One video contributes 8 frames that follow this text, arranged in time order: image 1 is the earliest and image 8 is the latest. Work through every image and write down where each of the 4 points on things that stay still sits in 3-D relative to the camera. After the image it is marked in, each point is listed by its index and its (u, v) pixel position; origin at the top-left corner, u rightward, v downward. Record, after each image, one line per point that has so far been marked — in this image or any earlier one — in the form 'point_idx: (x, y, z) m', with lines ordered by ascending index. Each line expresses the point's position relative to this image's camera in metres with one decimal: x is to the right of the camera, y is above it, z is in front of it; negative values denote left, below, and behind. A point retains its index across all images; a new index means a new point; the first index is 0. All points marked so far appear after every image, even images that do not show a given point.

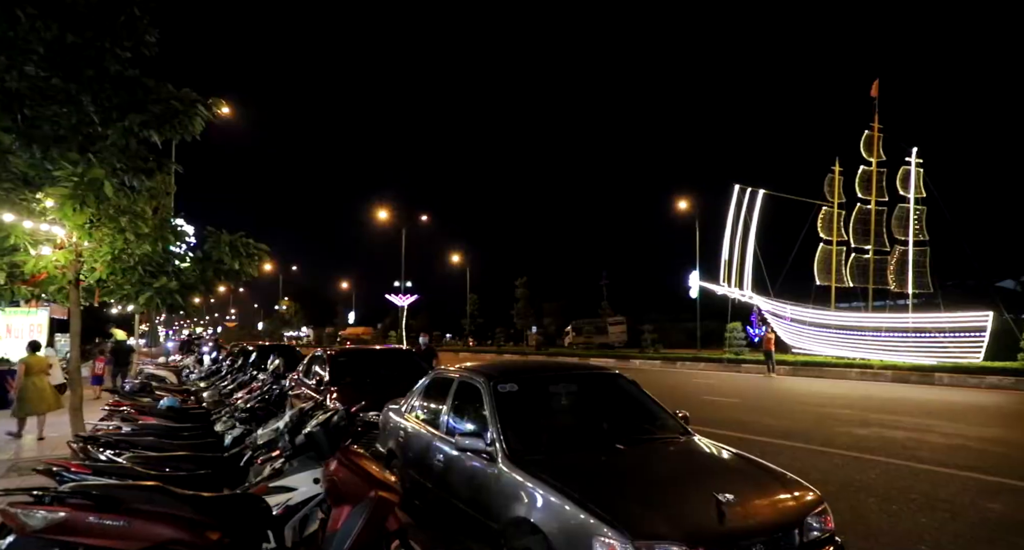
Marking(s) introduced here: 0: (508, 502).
0: (0.0, -1.3, +3.6) m
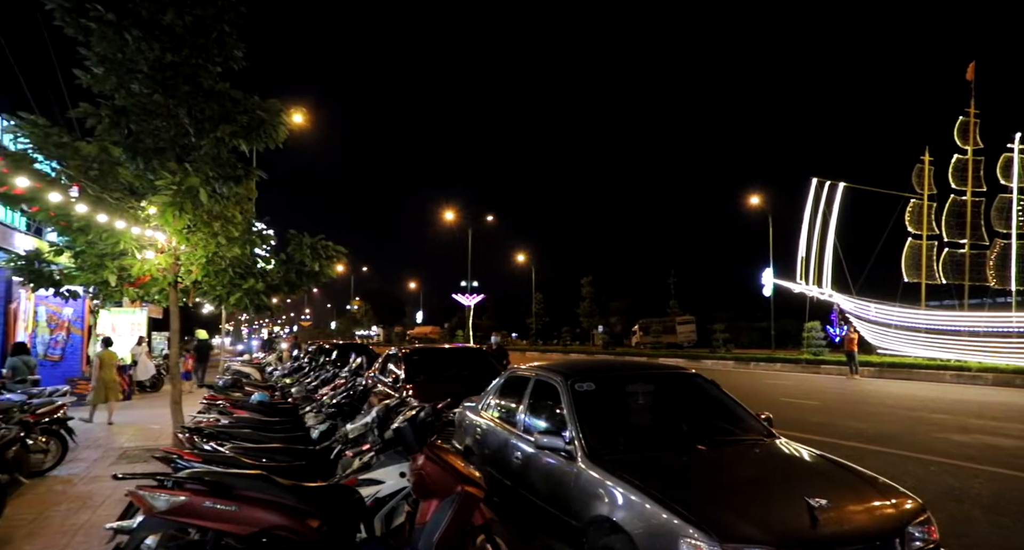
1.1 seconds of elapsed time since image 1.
0: (+0.4, -1.3, +3.7) m
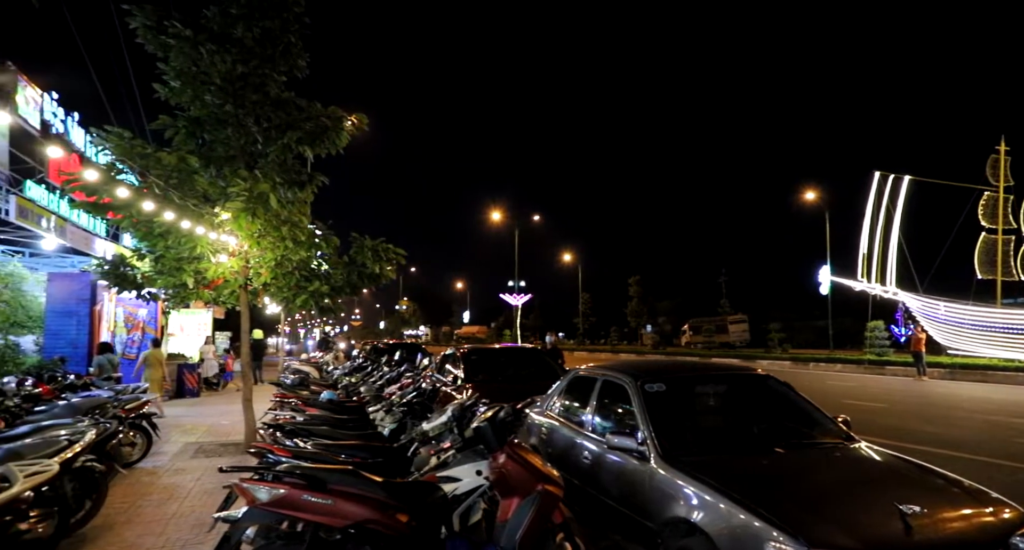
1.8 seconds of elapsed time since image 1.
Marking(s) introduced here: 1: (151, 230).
0: (+0.9, -1.3, +3.7) m
1: (-4.8, +0.6, +8.6) m
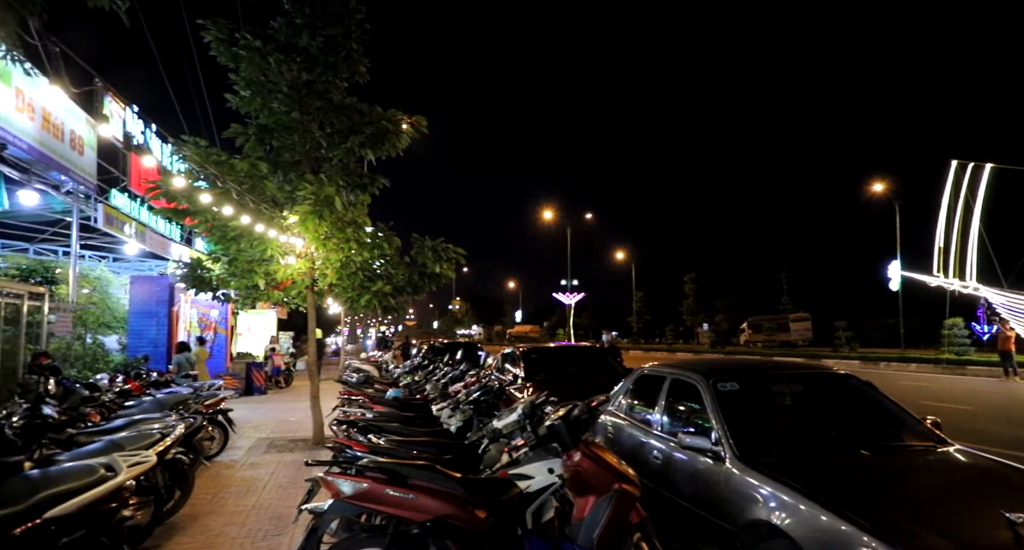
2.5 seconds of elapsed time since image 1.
0: (+1.3, -1.3, +3.6) m
1: (-4.0, +0.6, +9.0) m
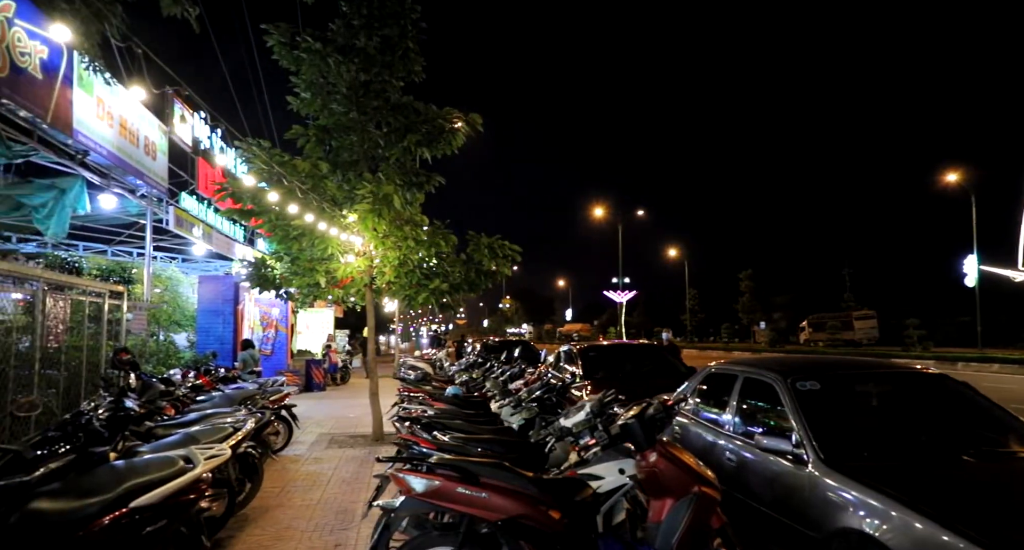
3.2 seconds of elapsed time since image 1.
0: (+1.7, -1.2, +3.4) m
1: (-3.2, +0.6, +9.1) m
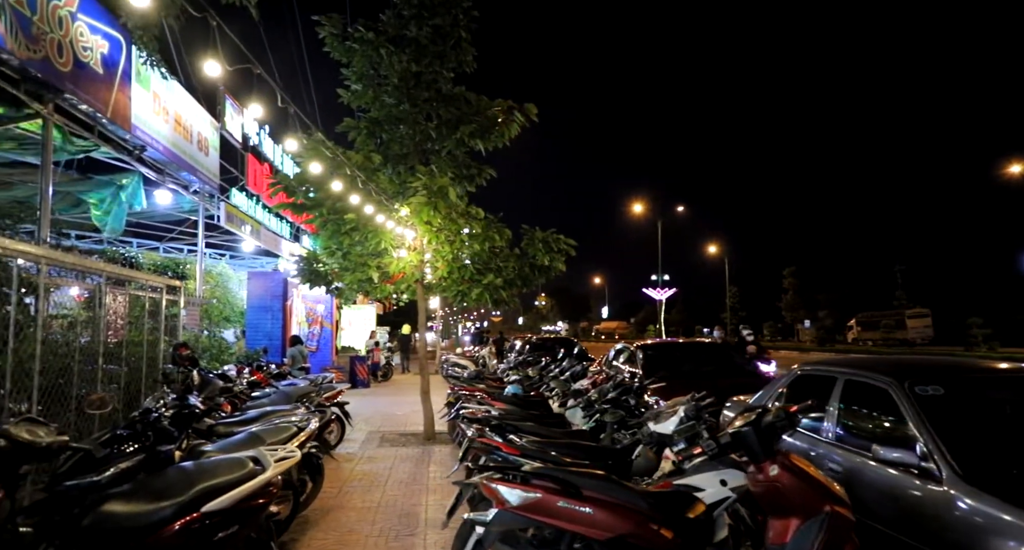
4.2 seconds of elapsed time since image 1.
0: (+2.2, -1.2, +3.0) m
1: (-2.4, +0.7, +9.0) m
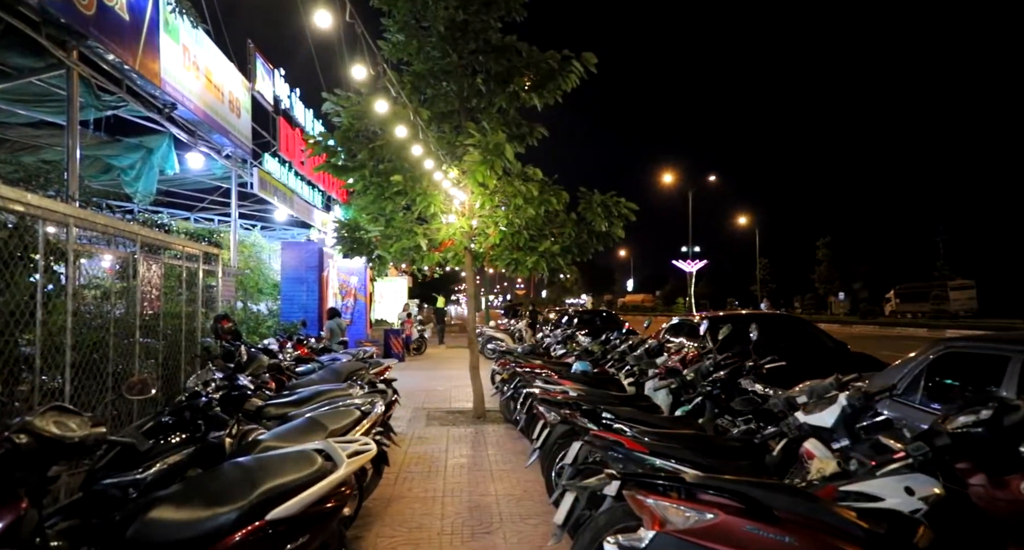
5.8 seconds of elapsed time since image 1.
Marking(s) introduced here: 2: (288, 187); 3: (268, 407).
0: (+2.7, -1.0, +2.3) m
1: (-1.6, +1.1, +8.3) m
2: (-4.7, +1.8, +13.5) m
3: (-1.9, -1.0, +4.9) m
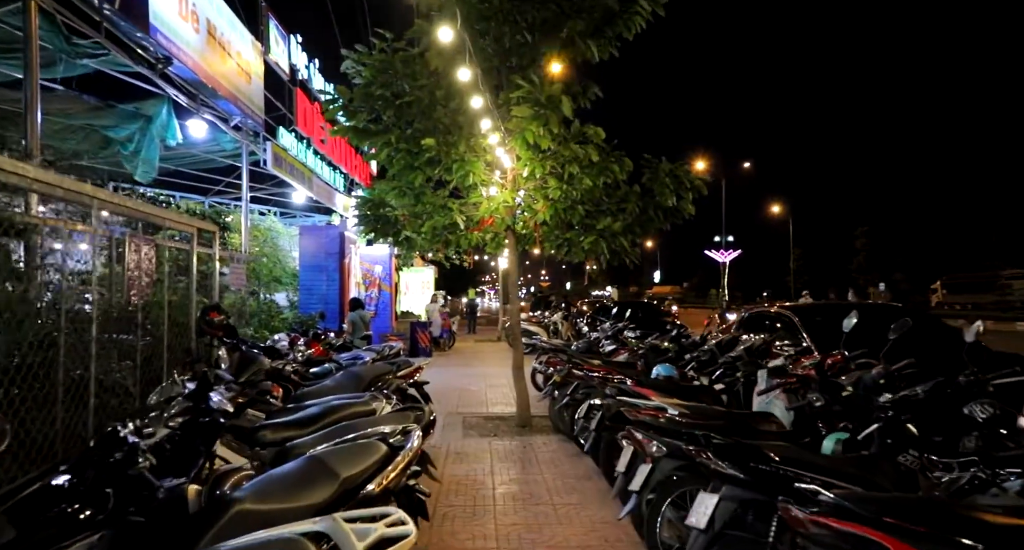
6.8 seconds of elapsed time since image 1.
0: (+3.1, -0.9, +0.8) m
1: (-1.1, +1.3, +6.9) m
2: (-3.9, +2.1, +12.2) m
3: (-1.4, -0.9, +3.6) m
